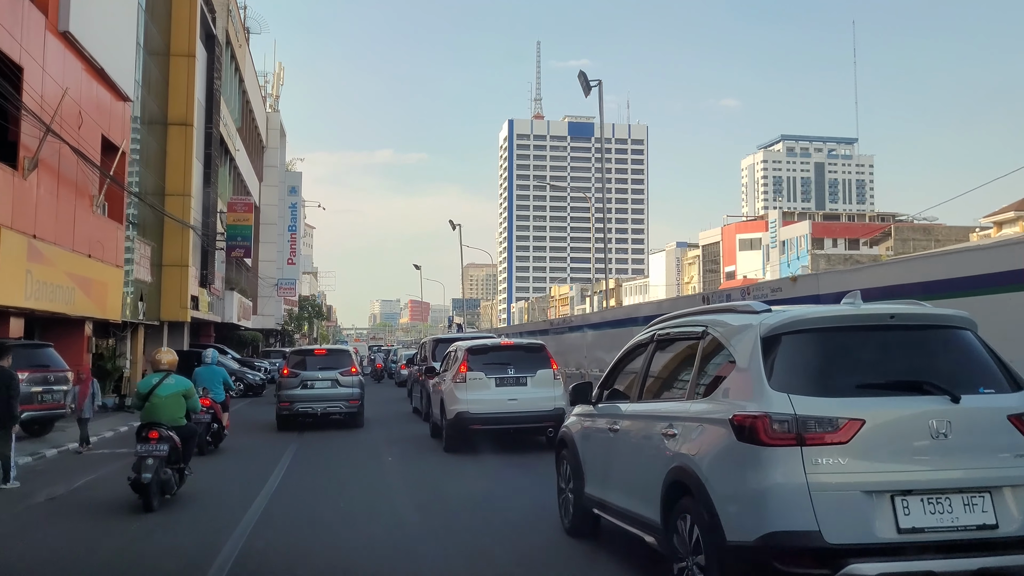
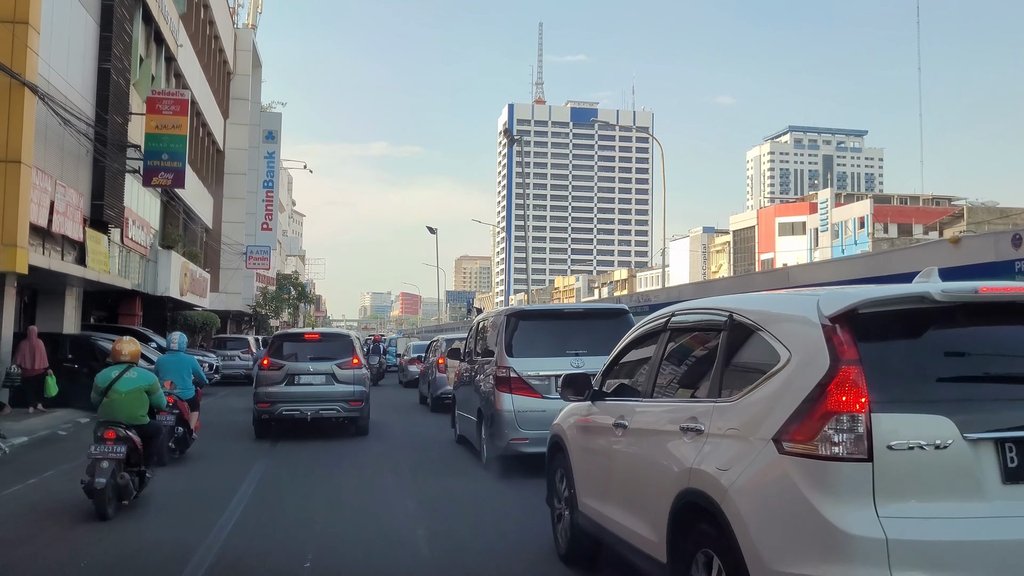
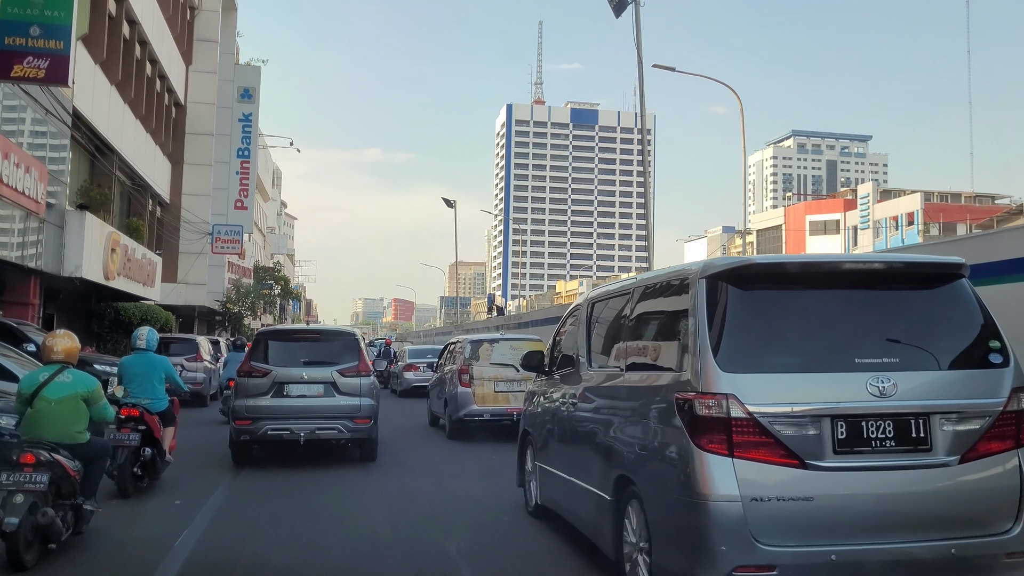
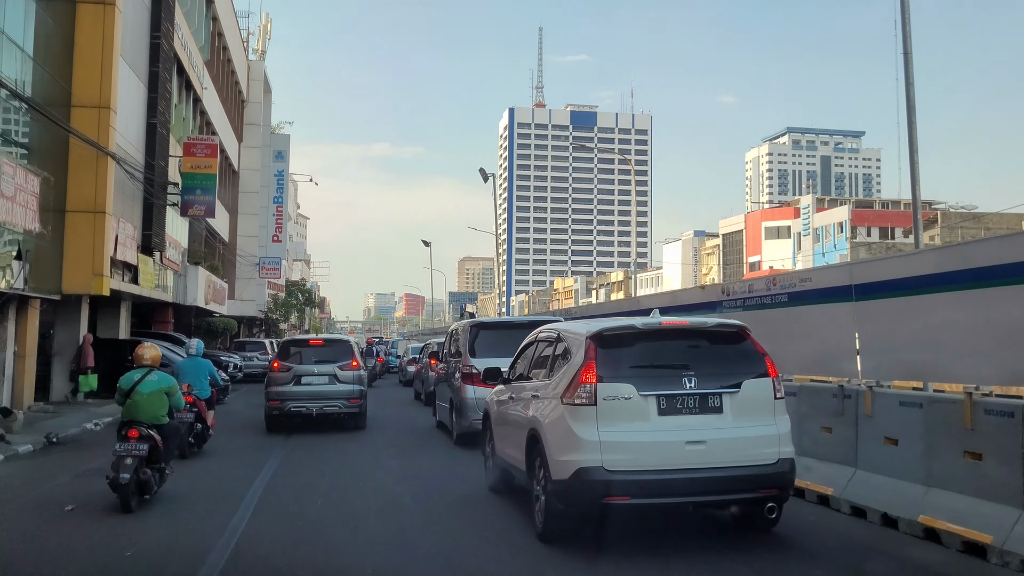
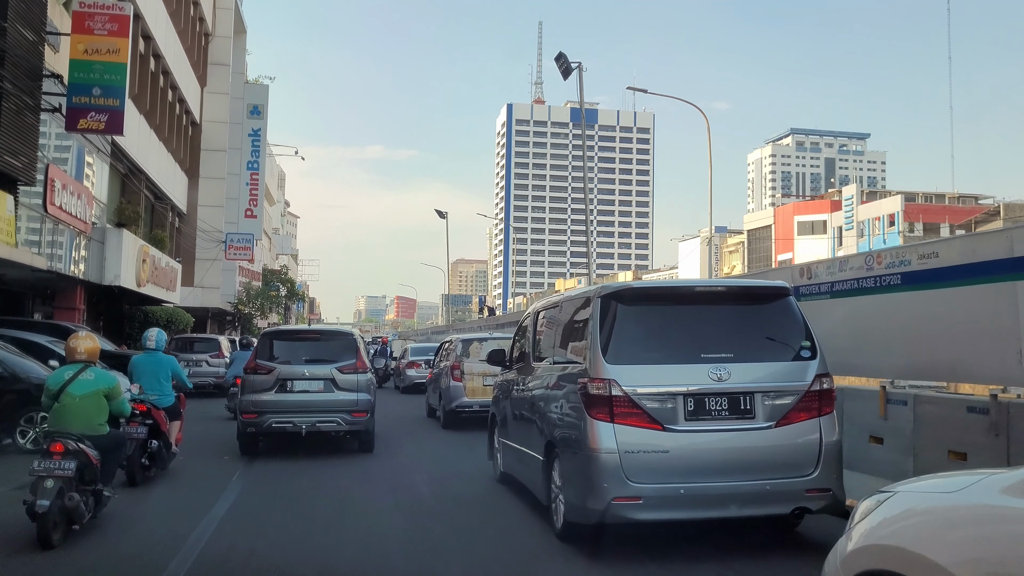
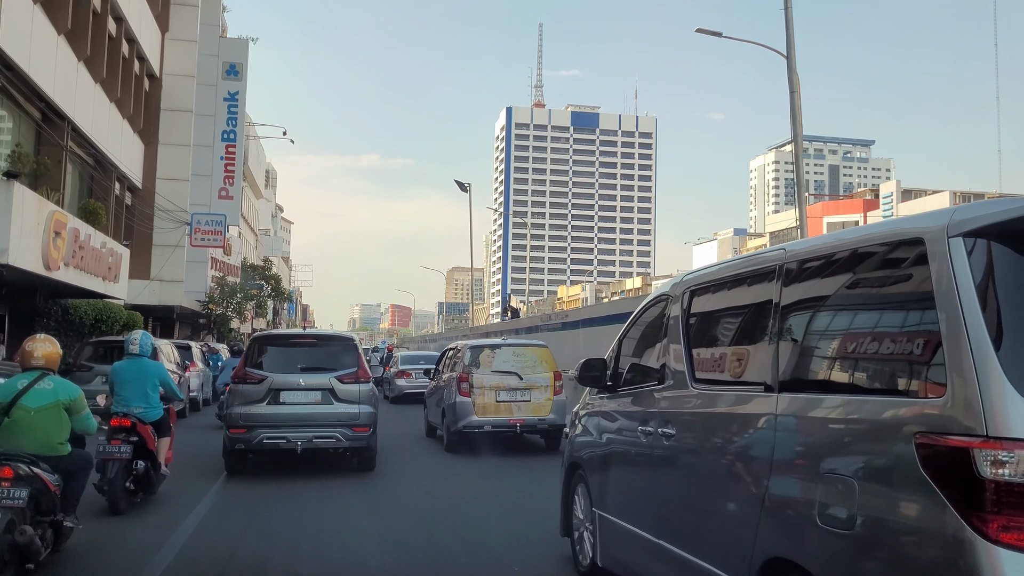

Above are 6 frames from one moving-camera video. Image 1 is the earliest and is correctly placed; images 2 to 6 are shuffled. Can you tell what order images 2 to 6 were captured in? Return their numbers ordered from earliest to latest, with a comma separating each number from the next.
4, 2, 5, 3, 6
